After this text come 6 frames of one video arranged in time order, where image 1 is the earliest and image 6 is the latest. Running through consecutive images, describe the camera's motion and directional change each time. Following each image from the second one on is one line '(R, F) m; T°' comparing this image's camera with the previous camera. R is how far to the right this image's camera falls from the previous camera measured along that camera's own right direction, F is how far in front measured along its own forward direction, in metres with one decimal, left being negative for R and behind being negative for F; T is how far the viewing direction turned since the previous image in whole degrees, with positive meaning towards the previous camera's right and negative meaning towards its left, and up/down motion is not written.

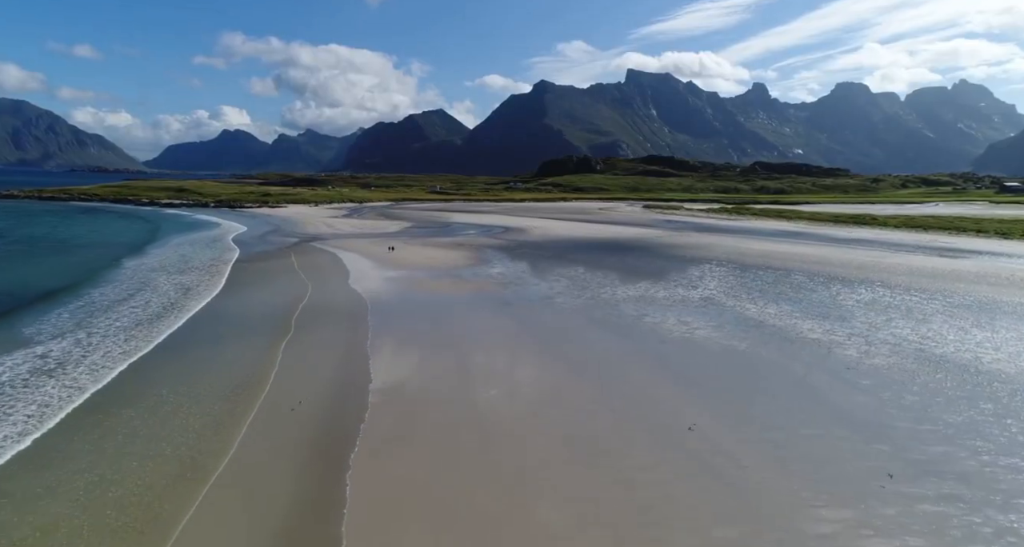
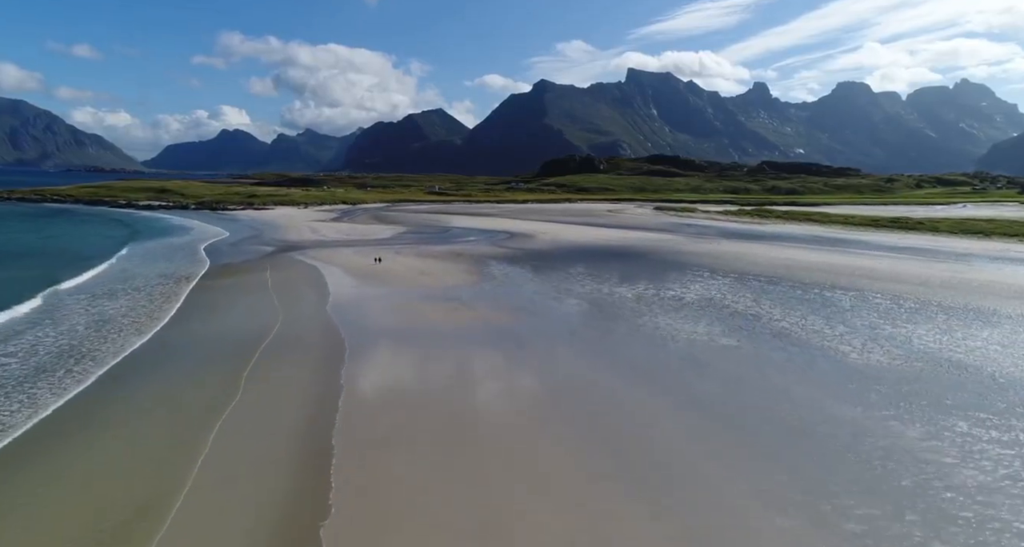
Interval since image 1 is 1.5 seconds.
(-0.4, +5.5) m; 0°
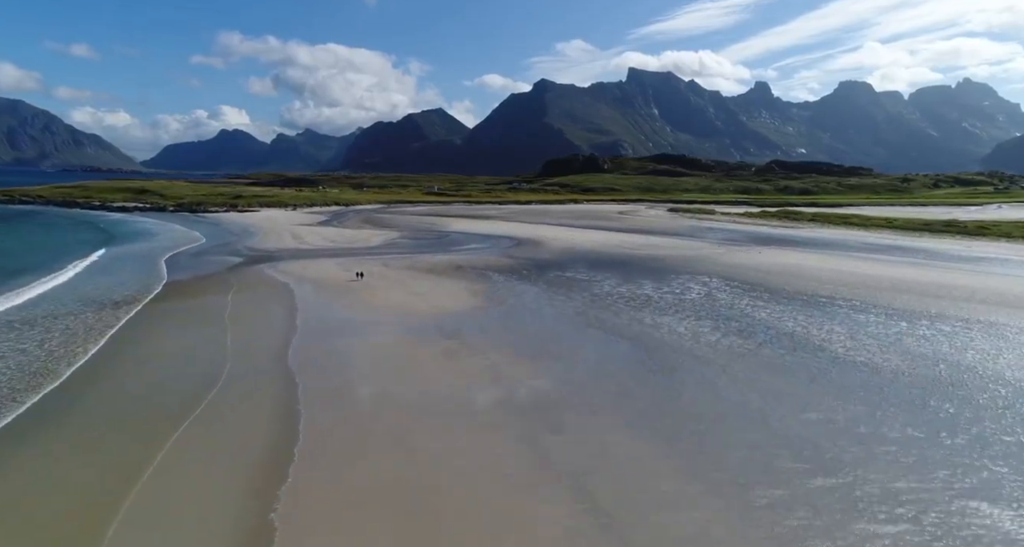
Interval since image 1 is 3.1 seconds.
(-0.5, +5.8) m; 0°
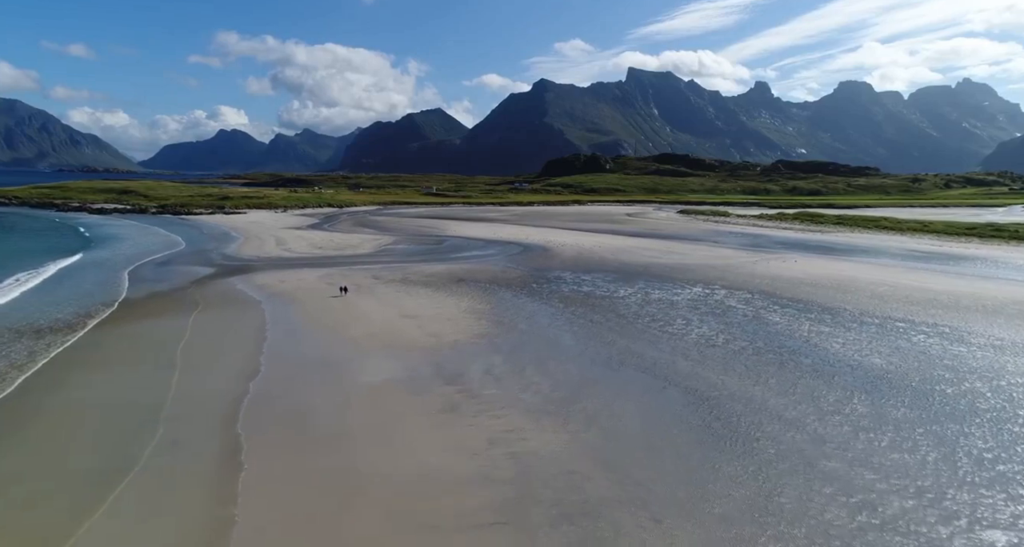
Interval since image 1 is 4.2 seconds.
(-0.4, +4.0) m; 0°
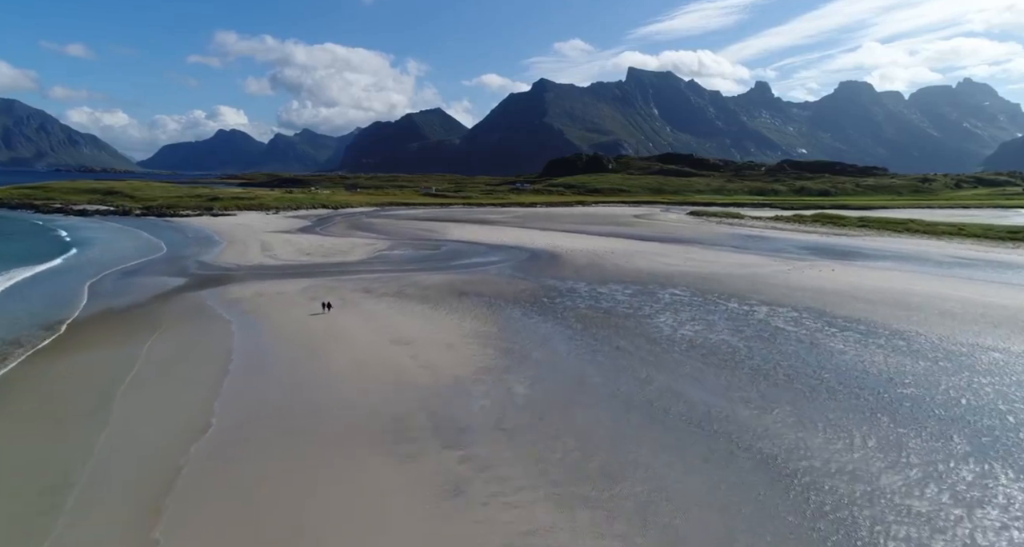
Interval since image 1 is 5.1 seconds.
(-0.3, +3.4) m; 0°
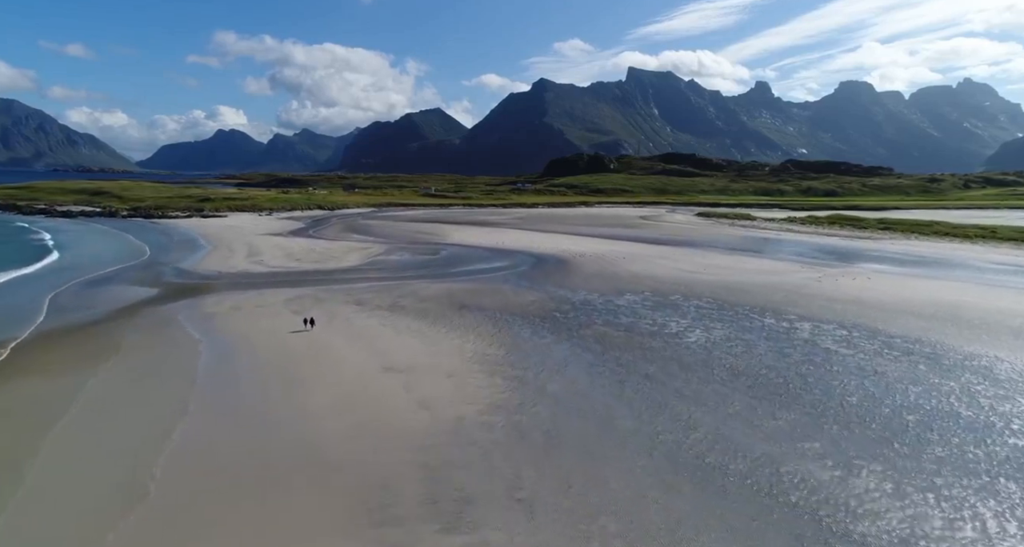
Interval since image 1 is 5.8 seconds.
(-0.3, +2.7) m; 0°
